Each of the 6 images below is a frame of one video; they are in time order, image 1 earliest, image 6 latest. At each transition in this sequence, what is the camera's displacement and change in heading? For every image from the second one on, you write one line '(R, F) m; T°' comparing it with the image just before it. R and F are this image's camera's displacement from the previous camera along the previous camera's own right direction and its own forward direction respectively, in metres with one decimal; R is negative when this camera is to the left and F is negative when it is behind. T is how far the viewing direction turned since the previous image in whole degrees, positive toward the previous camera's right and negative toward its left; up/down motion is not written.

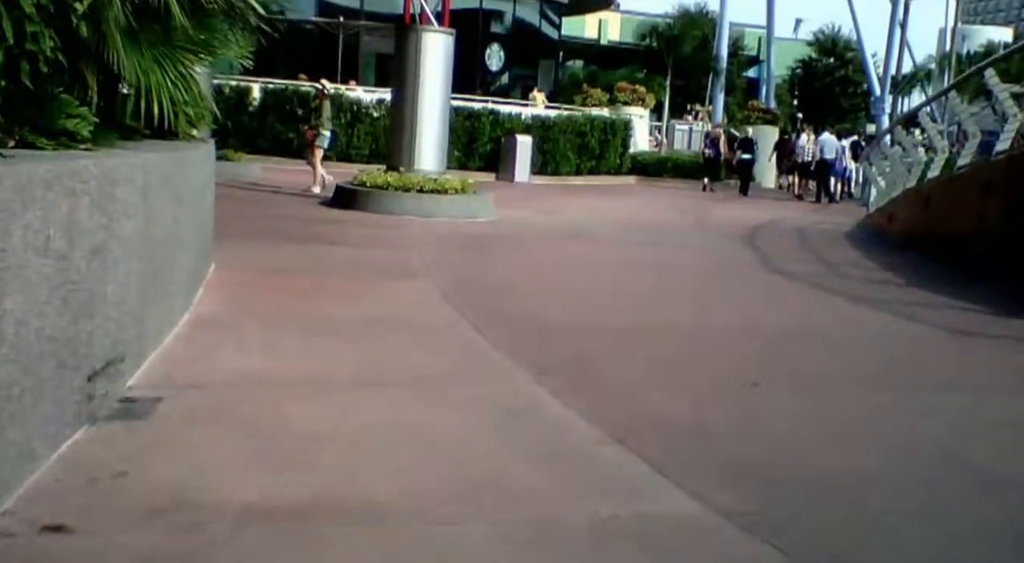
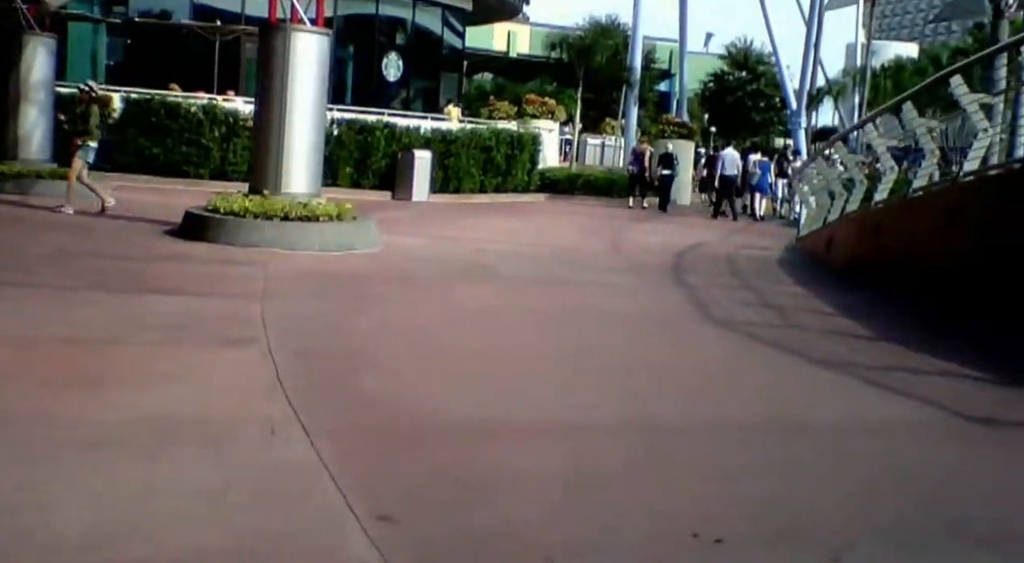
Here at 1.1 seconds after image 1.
(+0.3, +2.6) m; +4°
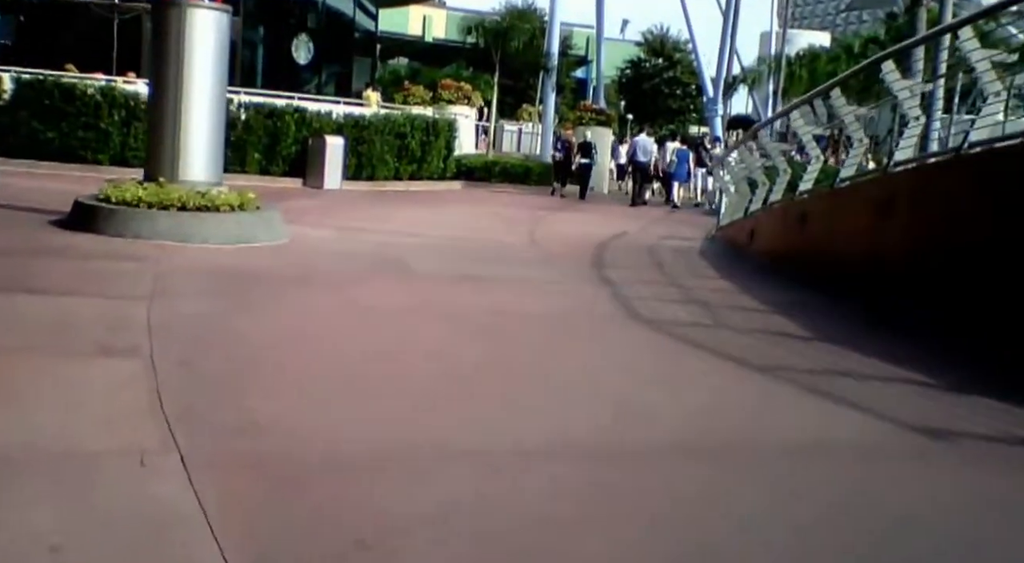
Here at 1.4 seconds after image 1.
(0.0, +0.7) m; +4°
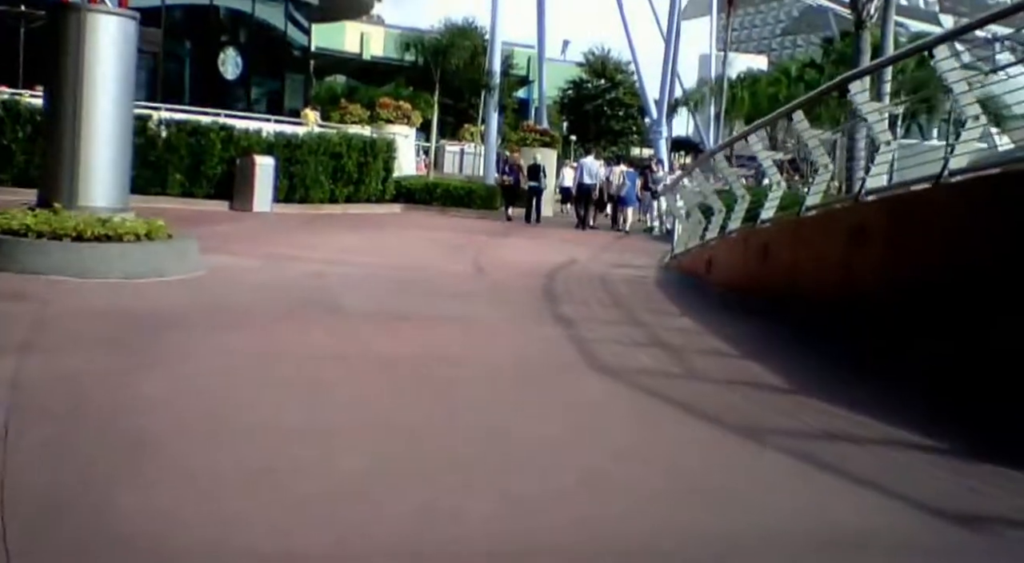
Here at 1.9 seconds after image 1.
(0.0, +1.3) m; +3°
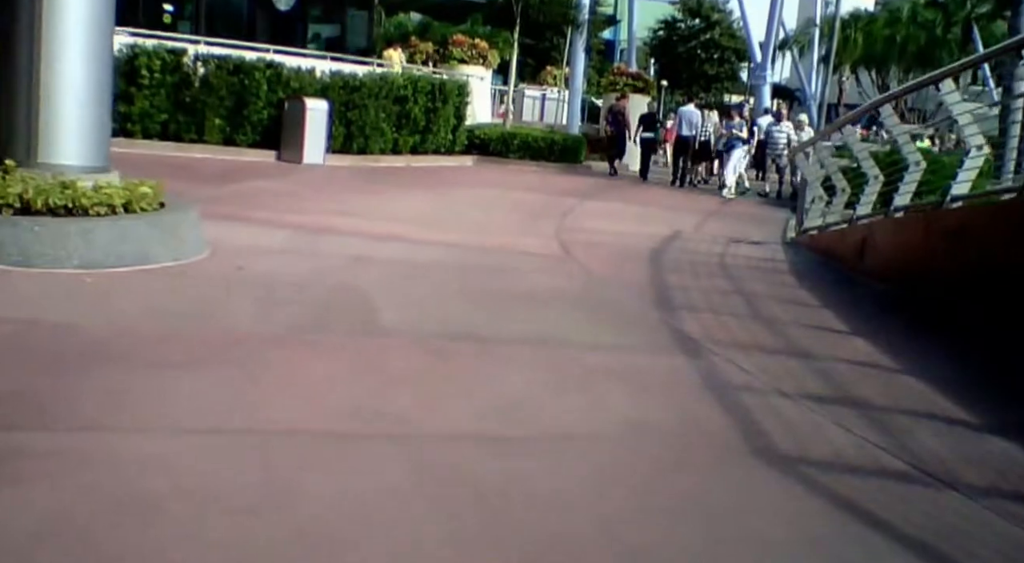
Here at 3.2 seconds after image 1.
(-0.2, +3.4) m; -3°
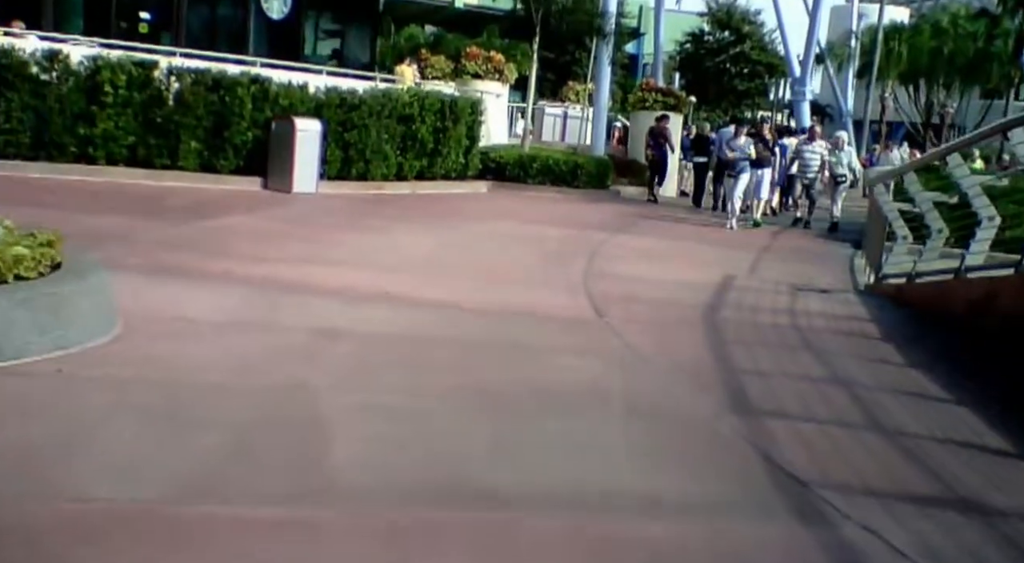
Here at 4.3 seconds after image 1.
(0.0, +2.6) m; -1°
